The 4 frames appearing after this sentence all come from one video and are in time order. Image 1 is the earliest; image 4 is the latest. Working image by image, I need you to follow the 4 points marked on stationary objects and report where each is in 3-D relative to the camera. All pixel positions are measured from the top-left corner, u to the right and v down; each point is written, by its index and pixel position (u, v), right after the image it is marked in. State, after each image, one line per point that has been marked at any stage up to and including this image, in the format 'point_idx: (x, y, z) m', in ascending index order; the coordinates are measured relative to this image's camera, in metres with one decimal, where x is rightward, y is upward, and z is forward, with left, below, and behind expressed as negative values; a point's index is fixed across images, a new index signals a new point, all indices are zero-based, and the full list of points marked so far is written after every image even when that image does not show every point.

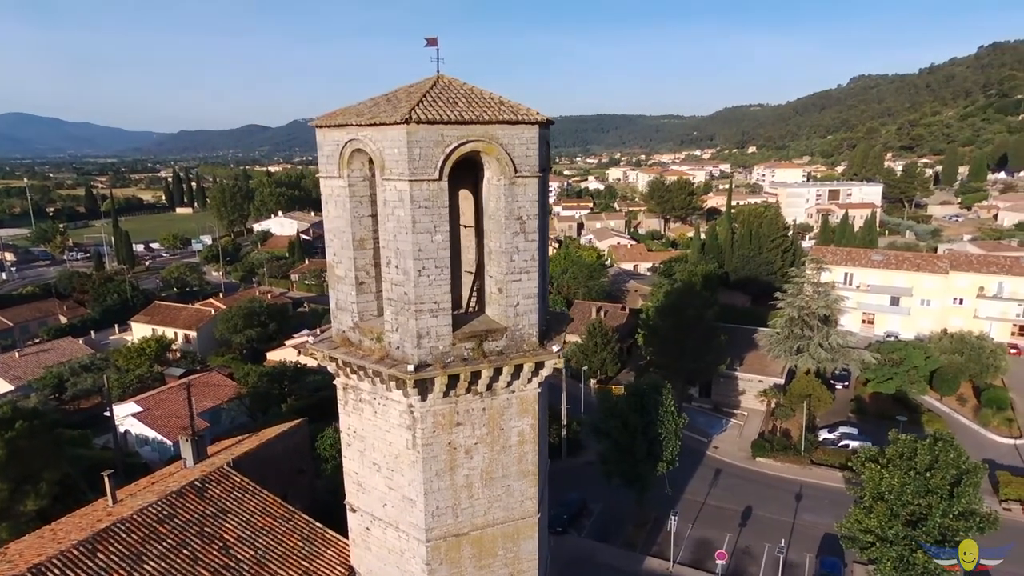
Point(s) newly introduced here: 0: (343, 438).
0: (-3.1, -2.8, +11.7) m
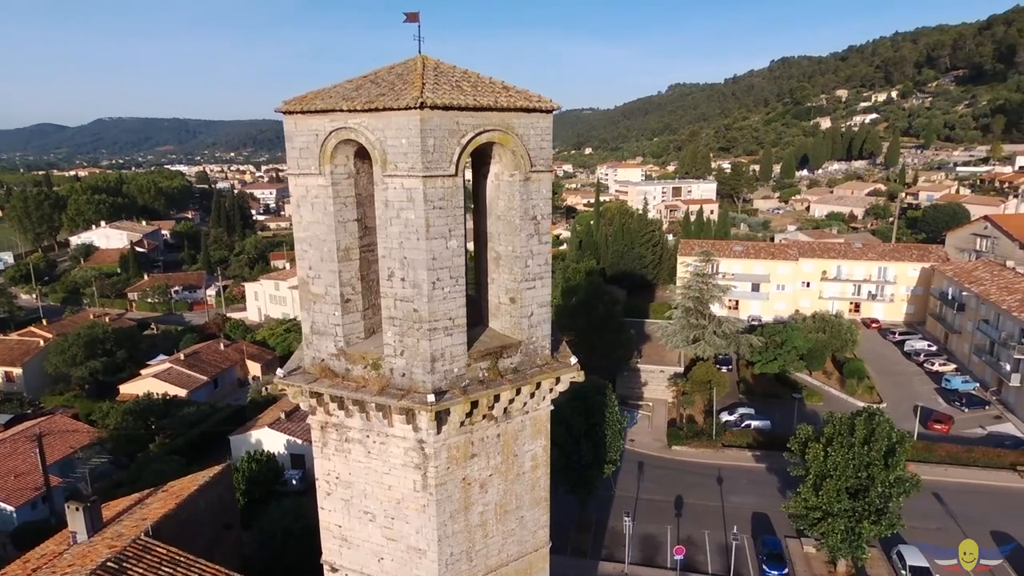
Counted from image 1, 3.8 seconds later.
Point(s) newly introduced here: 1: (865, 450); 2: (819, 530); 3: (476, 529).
0: (-3.0, -3.1, +9.8) m
1: (+9.0, -4.1, +16.1) m
2: (+7.9, -6.3, +16.3) m
3: (-0.5, -3.6, +9.5) m
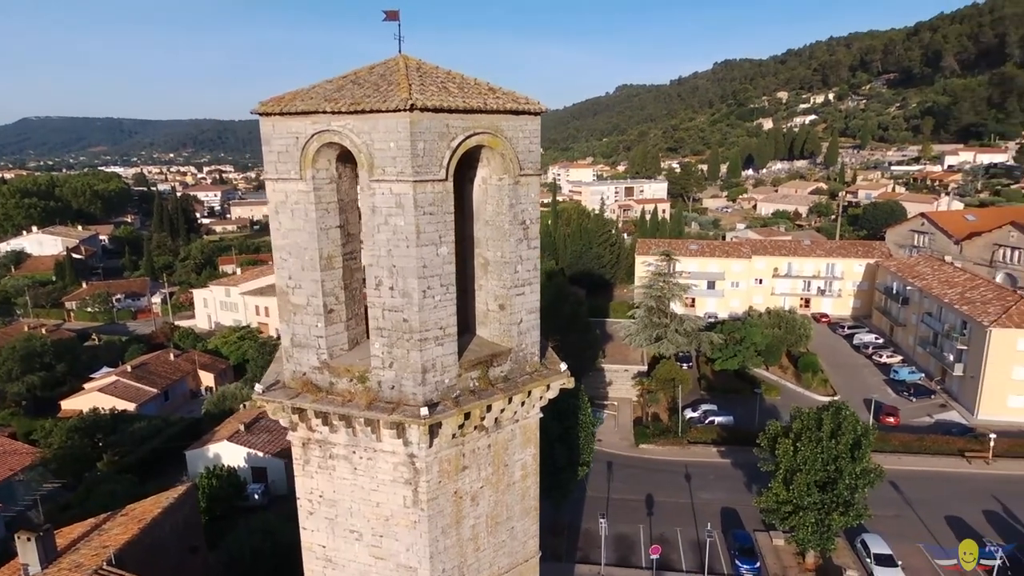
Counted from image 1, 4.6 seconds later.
0: (-3.1, -3.2, +9.4) m
1: (+8.4, -4.1, +16.6) m
2: (+7.3, -6.2, +16.6) m
3: (-0.6, -3.7, +9.2) m
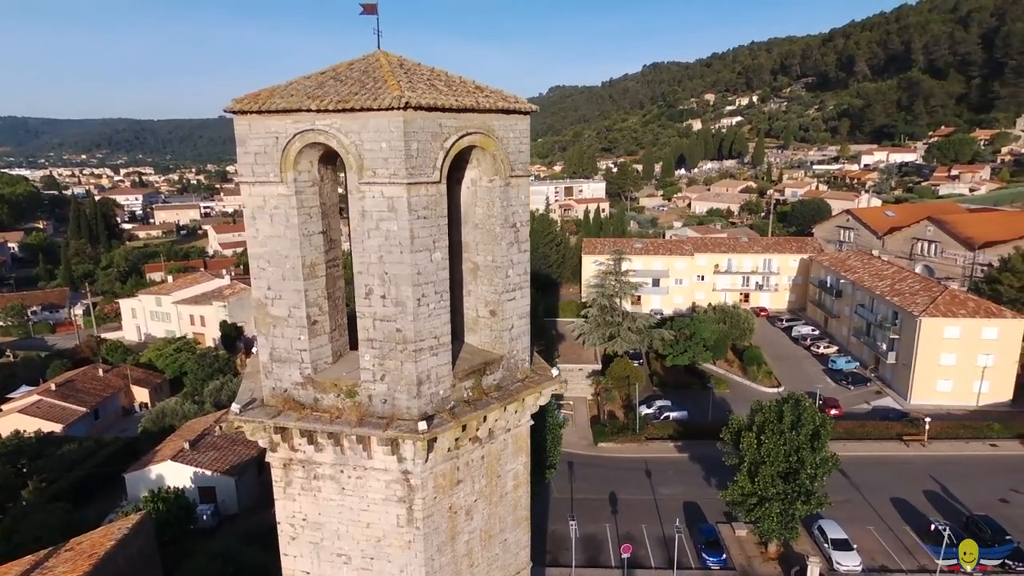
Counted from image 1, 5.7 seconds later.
0: (-3.2, -3.4, +8.8) m
1: (+7.6, -4.0, +17.1) m
2: (+6.6, -6.1, +17.0) m
3: (-0.7, -3.8, +8.8) m
